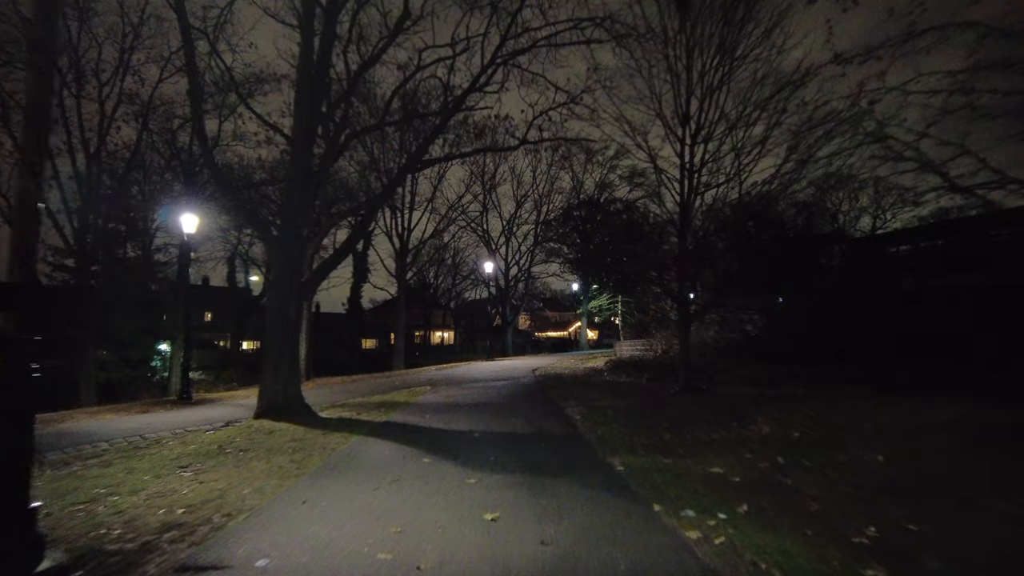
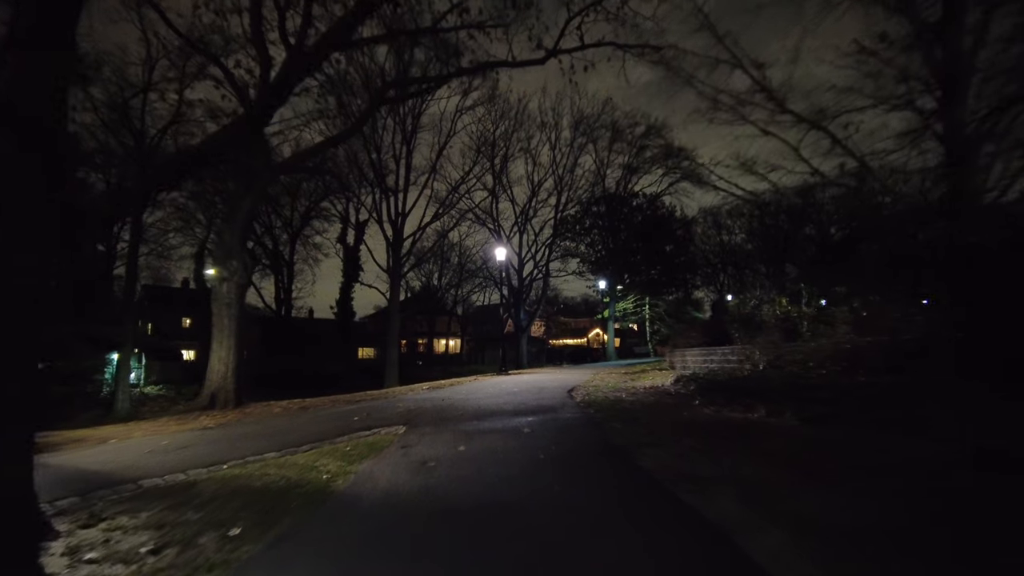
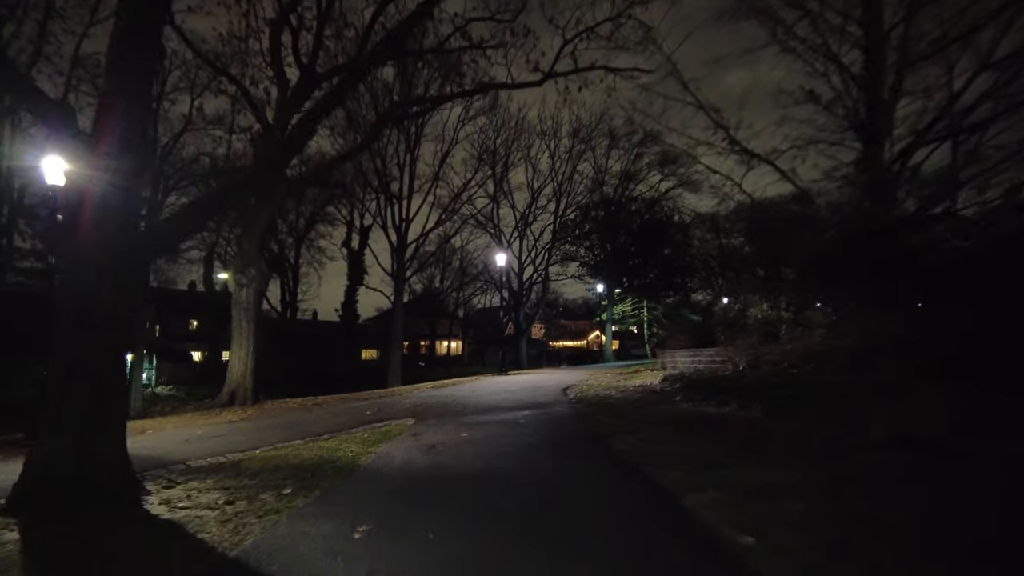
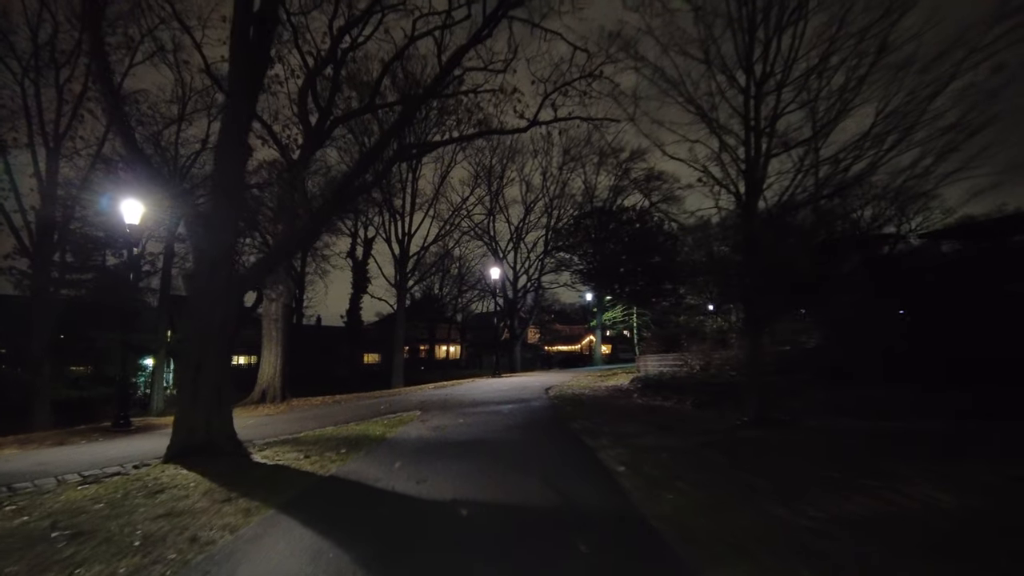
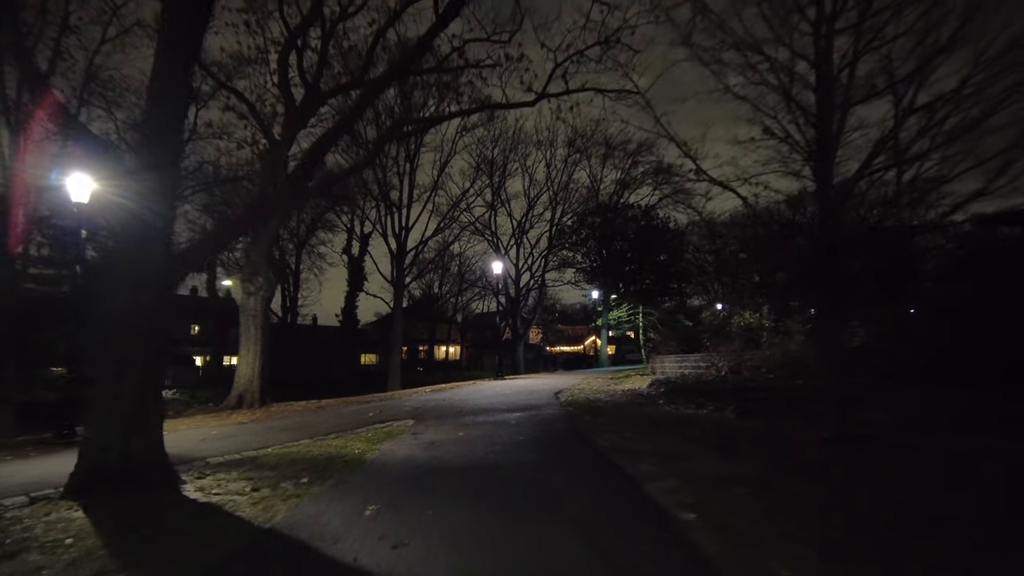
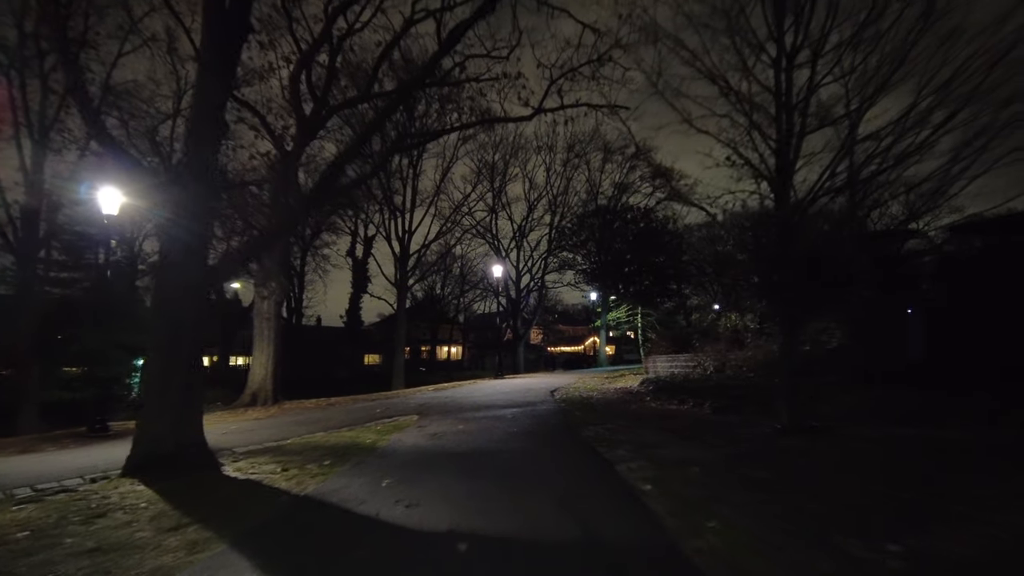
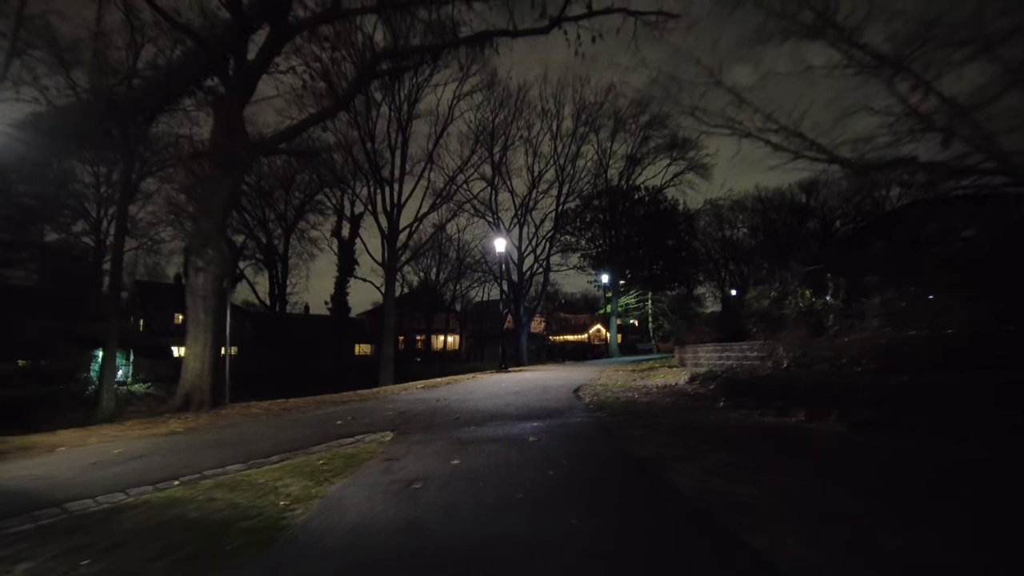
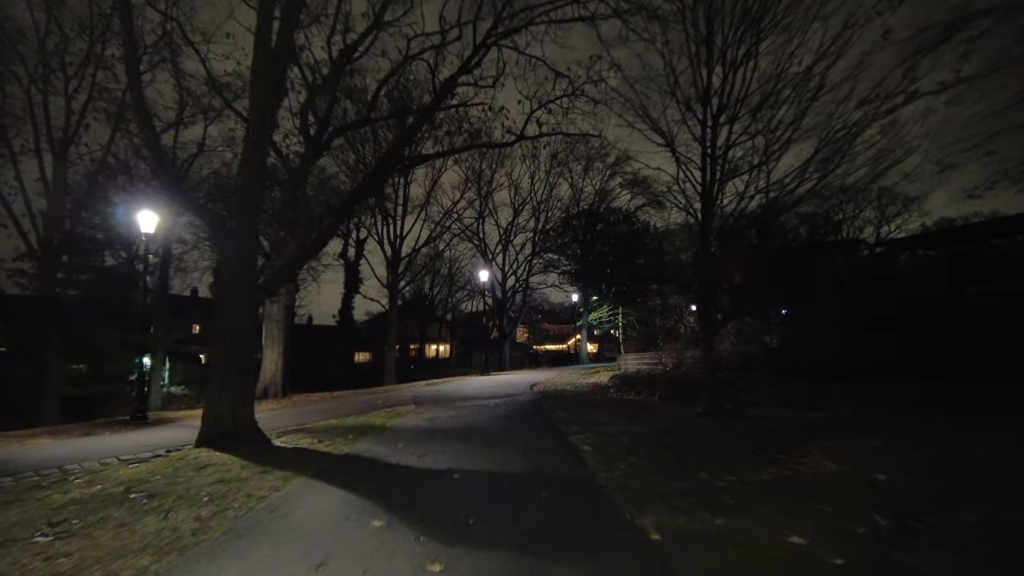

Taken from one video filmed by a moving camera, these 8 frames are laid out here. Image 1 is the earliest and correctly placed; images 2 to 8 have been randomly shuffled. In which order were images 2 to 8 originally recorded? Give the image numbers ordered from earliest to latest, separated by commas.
8, 4, 6, 5, 3, 2, 7
